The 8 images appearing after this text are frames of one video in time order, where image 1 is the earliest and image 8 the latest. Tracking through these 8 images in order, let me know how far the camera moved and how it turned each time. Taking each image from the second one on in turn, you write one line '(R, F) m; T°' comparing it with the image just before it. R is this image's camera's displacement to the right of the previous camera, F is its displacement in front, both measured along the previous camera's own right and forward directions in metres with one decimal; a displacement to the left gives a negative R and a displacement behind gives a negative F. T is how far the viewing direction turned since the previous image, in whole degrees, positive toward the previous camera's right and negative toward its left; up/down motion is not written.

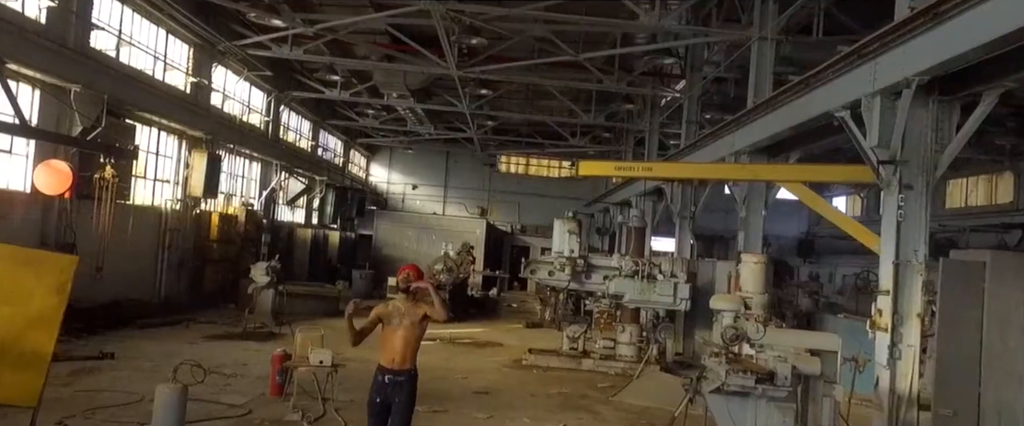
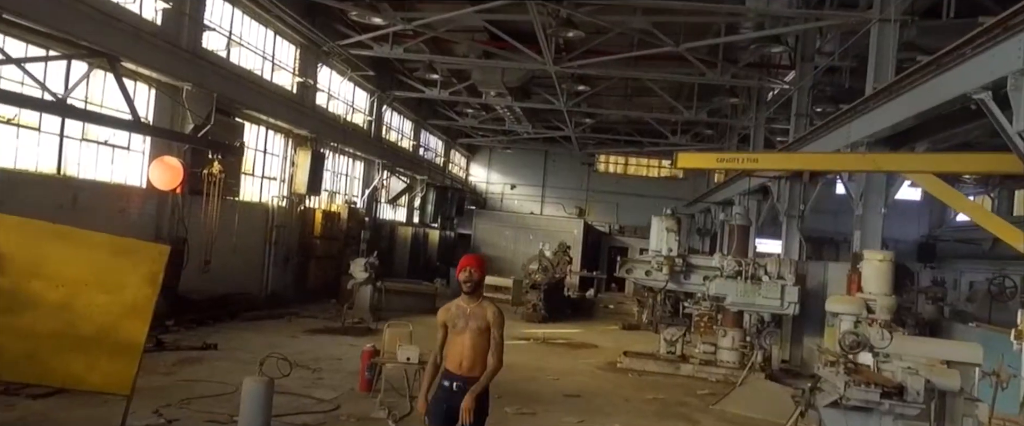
(+0.1, +0.5) m; -8°
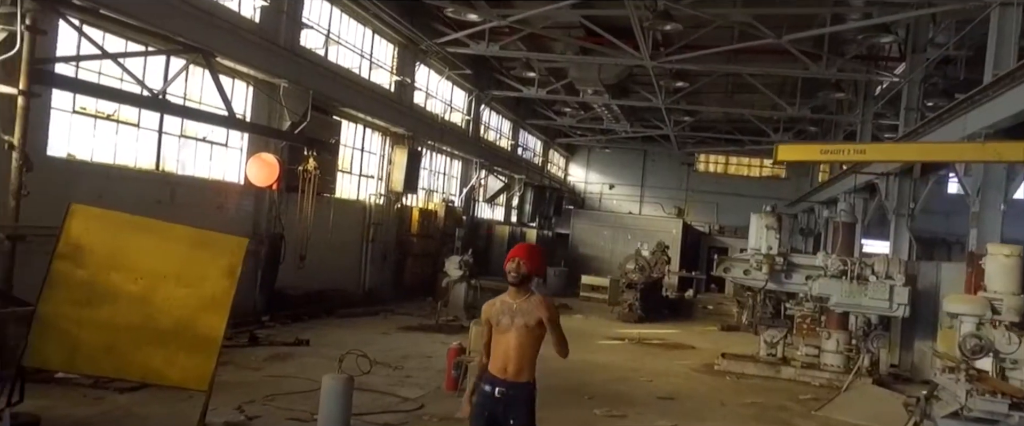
(+0.2, +0.1) m; -8°
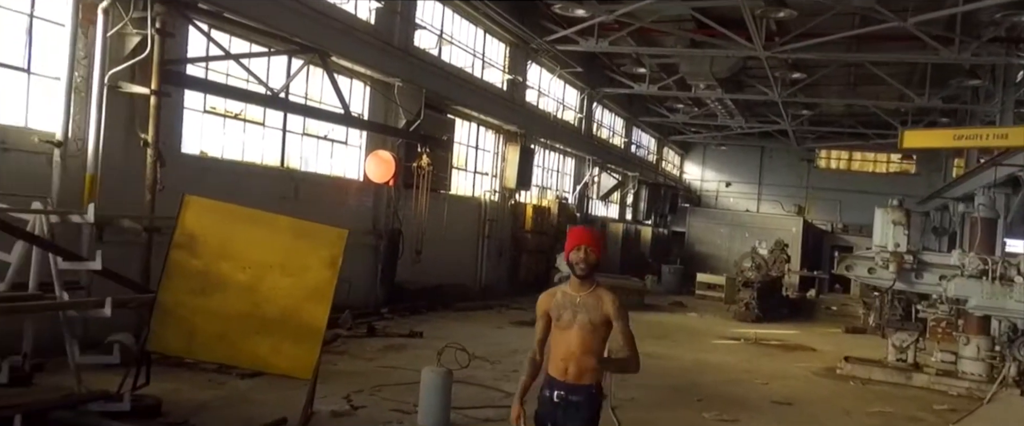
(+0.1, 0.0) m; -9°
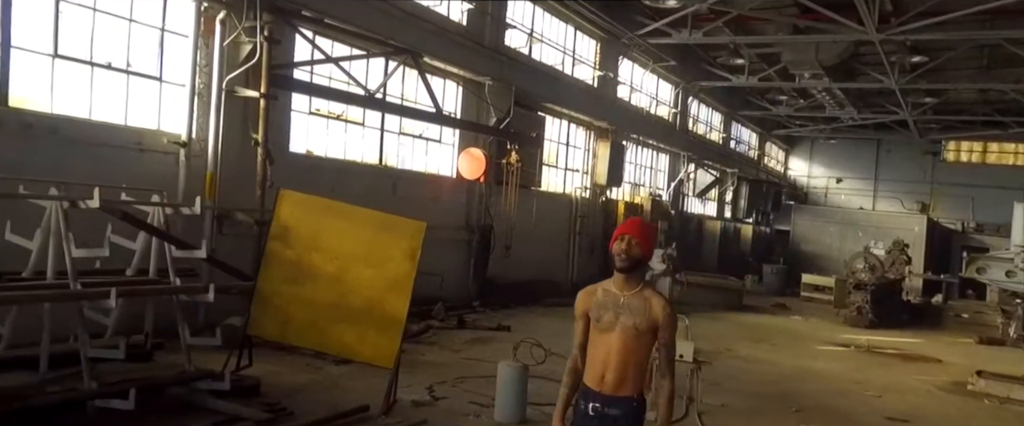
(+0.1, -0.1) m; -8°
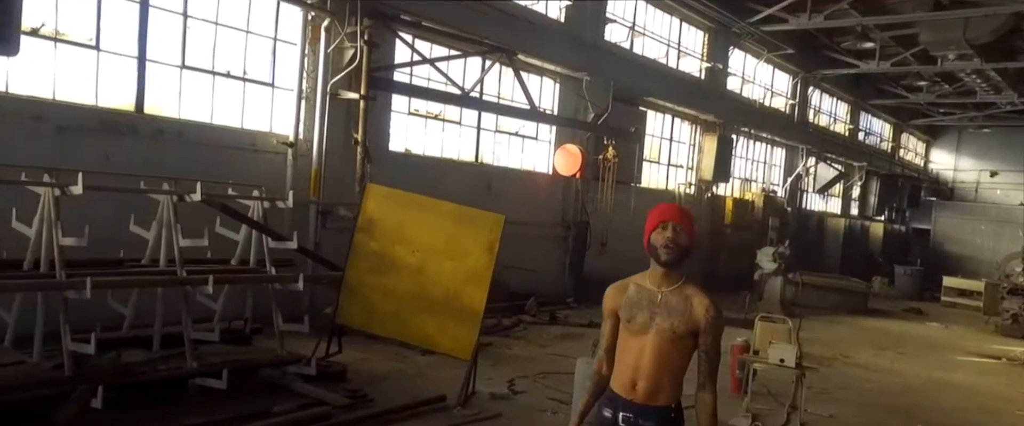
(+0.3, 0.0) m; -9°
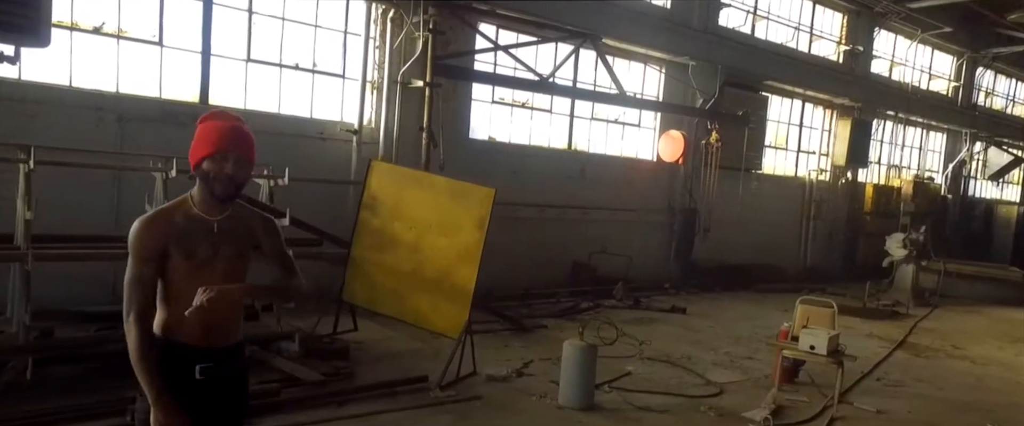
(+1.2, +0.5) m; -16°
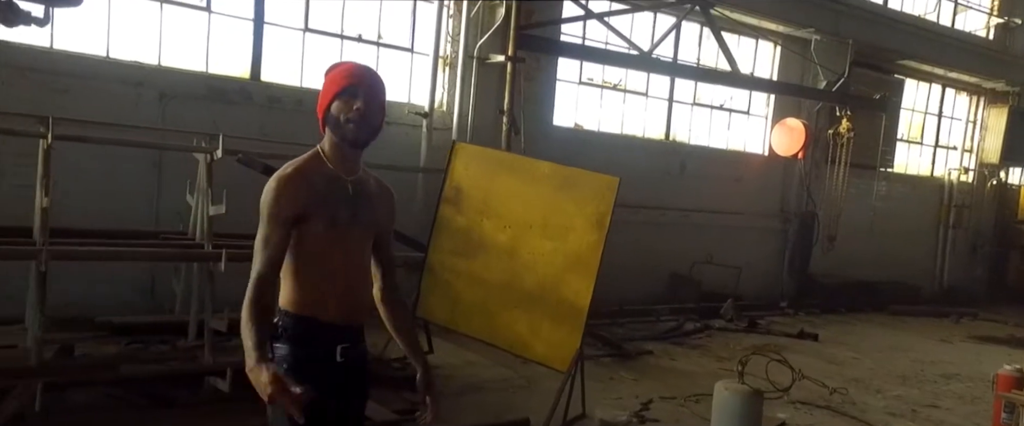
(-0.3, +1.0) m; -4°
